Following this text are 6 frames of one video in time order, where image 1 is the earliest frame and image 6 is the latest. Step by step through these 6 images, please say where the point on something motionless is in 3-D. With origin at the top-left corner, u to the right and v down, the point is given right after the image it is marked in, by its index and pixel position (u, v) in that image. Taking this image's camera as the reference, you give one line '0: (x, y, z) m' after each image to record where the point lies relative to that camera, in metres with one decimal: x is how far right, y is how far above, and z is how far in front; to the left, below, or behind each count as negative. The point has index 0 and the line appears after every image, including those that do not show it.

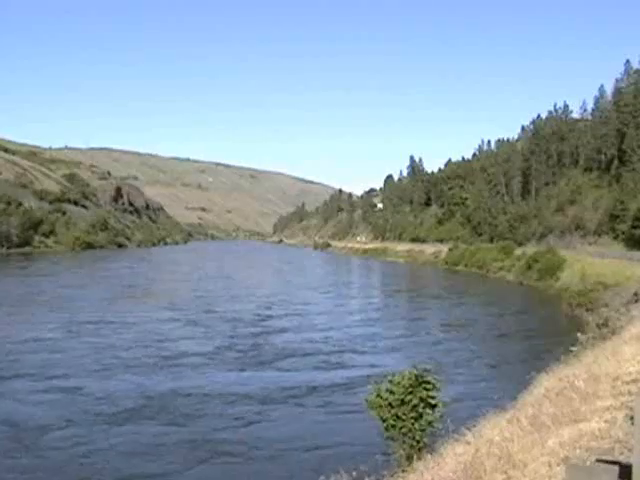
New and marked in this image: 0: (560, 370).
0: (+7.3, -3.9, +19.2) m
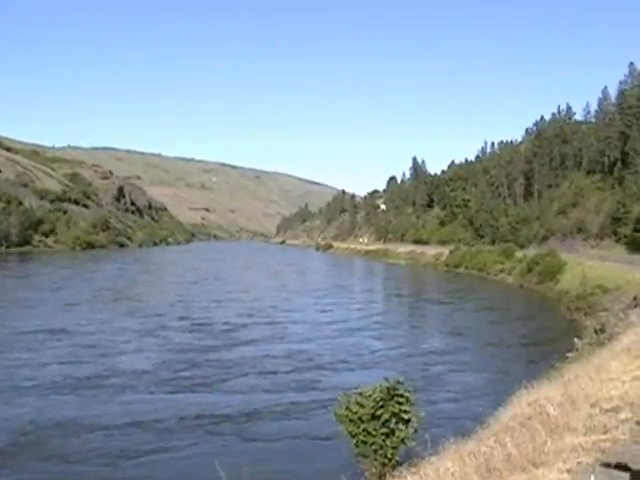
0: (+6.0, -4.0, +17.2) m
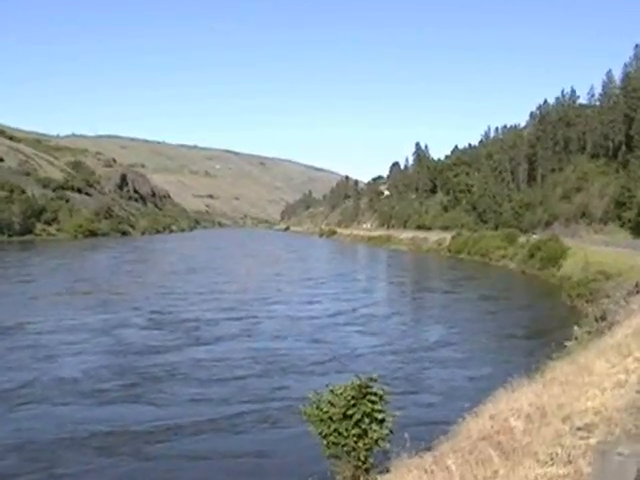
0: (+4.8, -3.8, +15.7) m
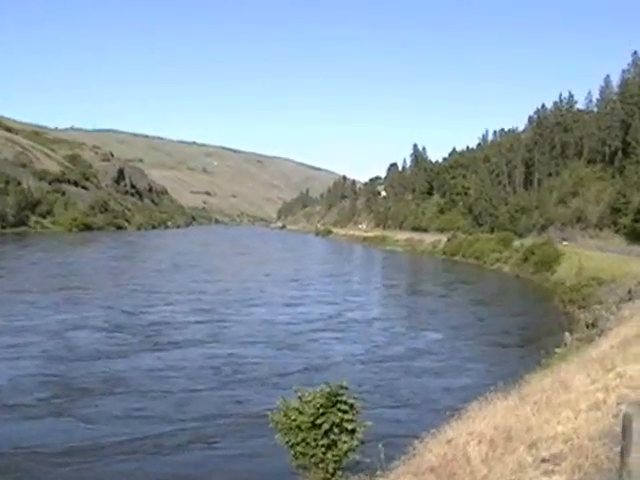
0: (+3.8, -3.9, +14.6) m
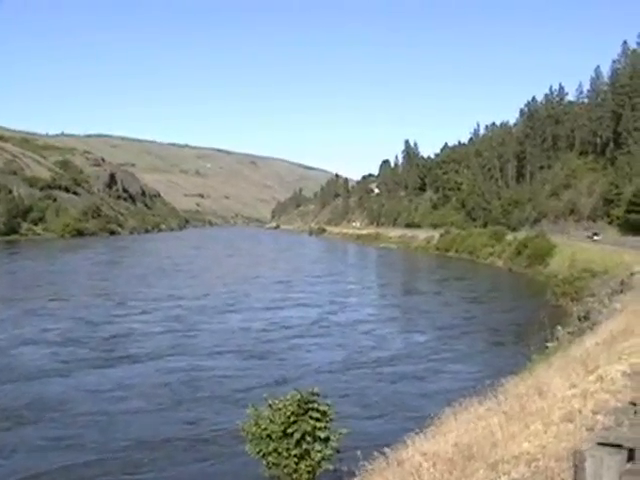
0: (+2.9, -3.9, +13.5) m
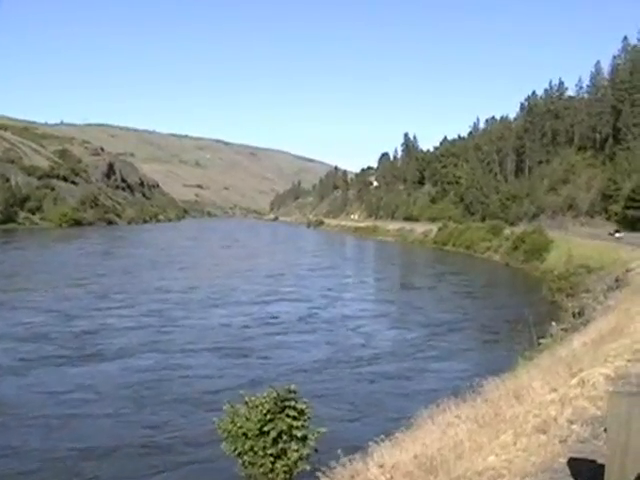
0: (+2.2, -3.8, +13.0) m
